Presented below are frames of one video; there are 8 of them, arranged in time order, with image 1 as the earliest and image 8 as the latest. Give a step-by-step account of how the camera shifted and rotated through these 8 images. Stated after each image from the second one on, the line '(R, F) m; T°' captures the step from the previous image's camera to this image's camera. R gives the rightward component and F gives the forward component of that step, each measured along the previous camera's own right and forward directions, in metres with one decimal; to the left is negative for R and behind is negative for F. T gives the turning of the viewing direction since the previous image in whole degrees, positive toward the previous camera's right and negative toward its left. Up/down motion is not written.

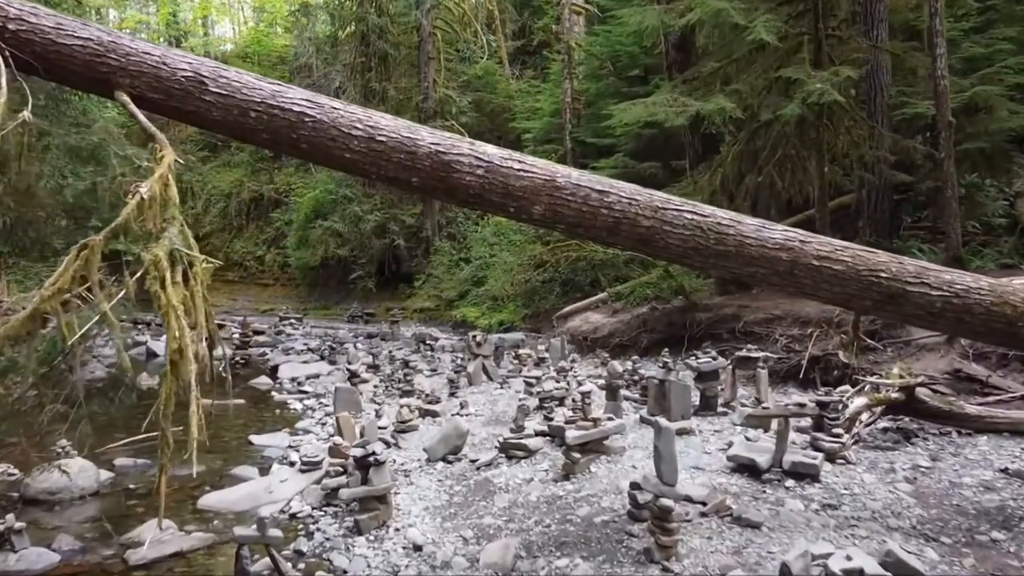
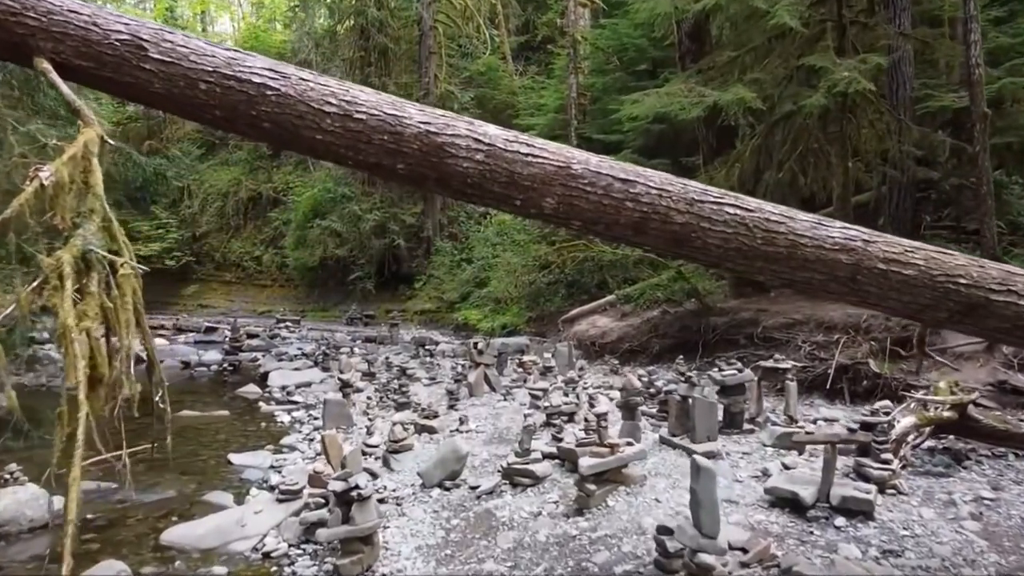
(0.0, +0.5) m; 0°
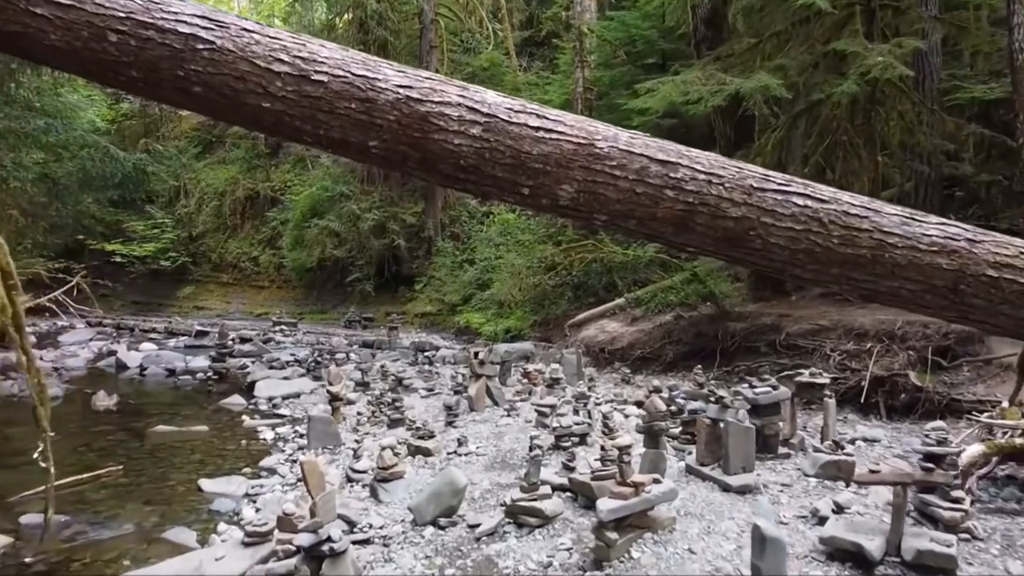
(0.0, +0.6) m; 0°
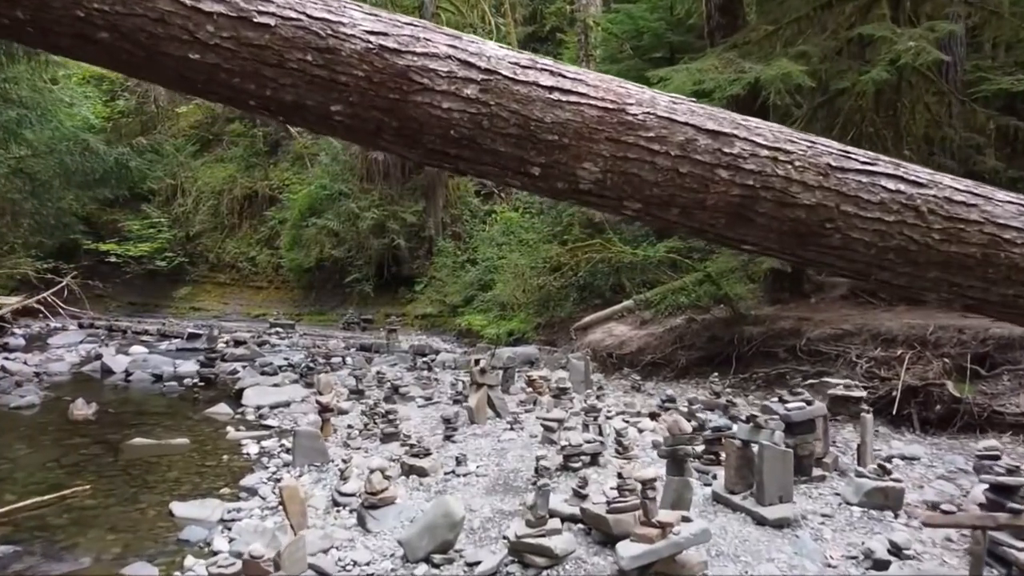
(0.0, +0.5) m; 0°
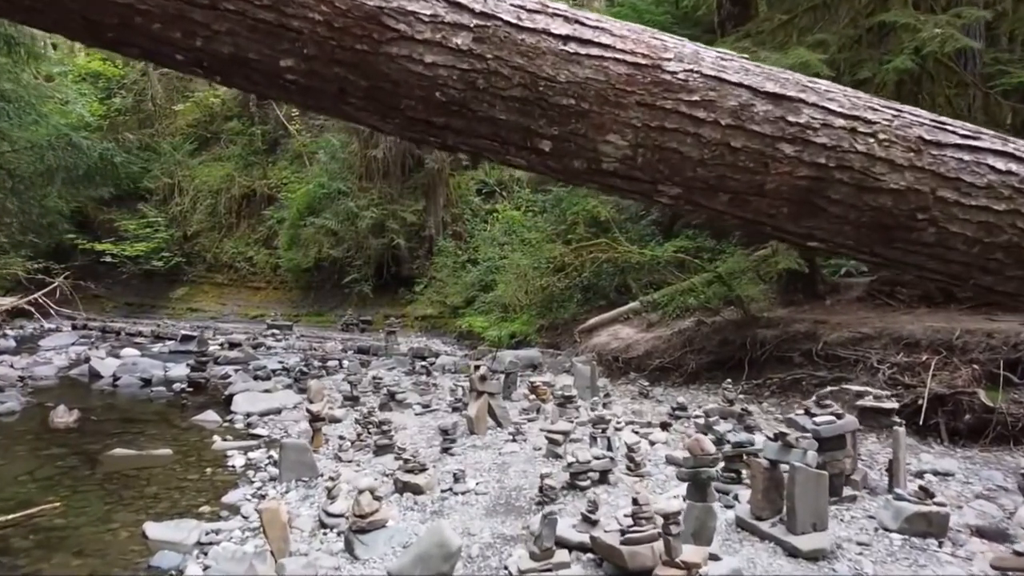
(0.0, +0.3) m; 0°
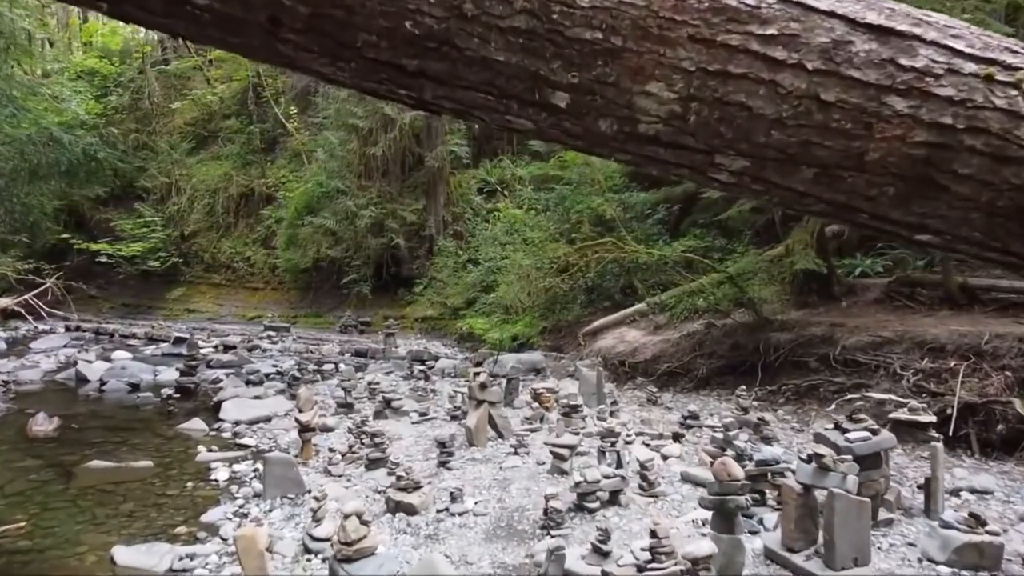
(0.0, +0.3) m; 0°
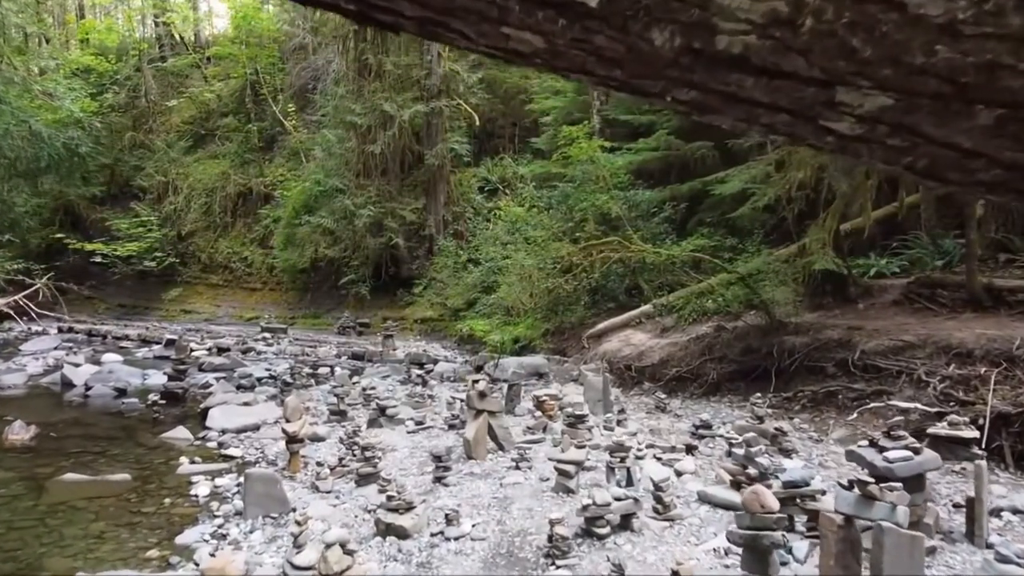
(0.0, +0.3) m; 0°
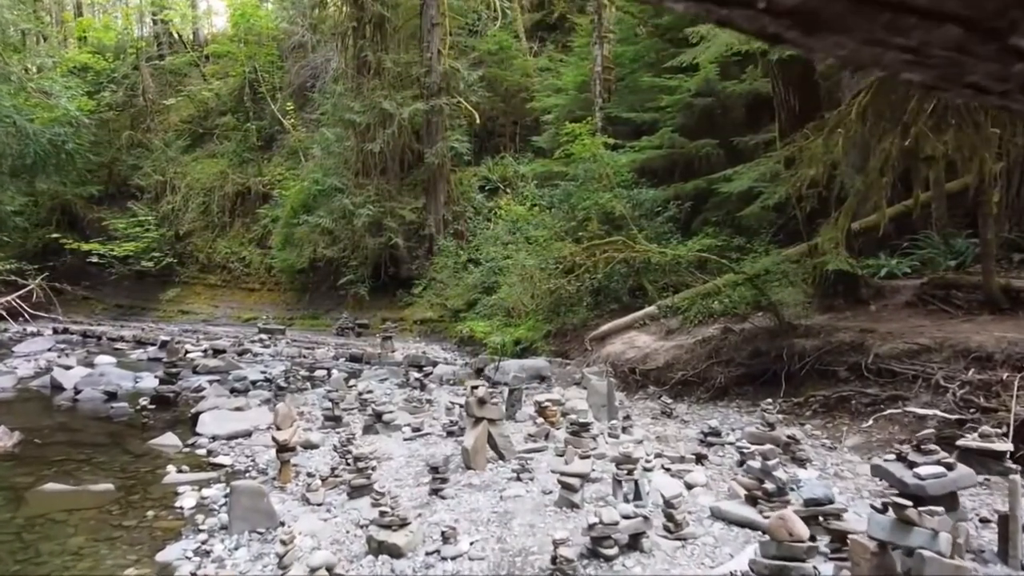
(0.0, +0.2) m; 0°
